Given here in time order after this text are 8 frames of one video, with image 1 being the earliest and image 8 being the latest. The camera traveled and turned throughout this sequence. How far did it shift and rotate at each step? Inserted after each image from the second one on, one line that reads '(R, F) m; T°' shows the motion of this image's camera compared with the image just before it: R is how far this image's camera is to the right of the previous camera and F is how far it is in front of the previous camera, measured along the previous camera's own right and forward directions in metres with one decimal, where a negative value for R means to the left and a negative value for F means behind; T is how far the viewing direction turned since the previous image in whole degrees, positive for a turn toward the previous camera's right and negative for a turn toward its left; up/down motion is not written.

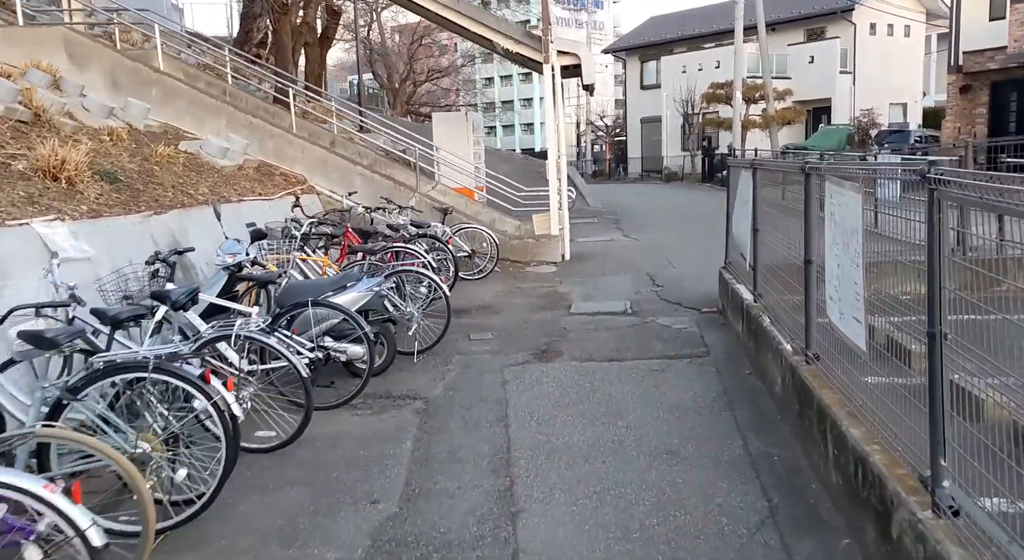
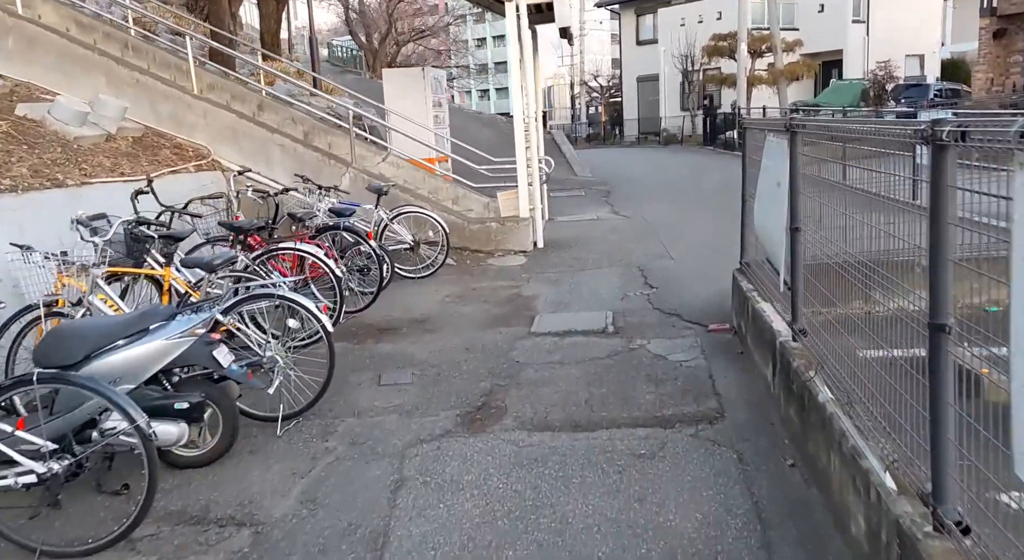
(+0.4, +2.1) m; 0°
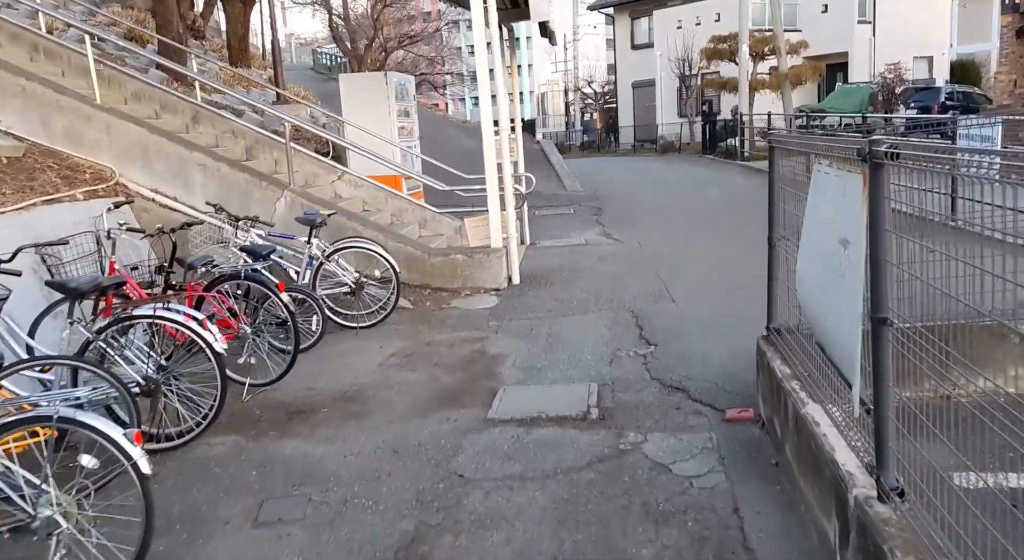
(+0.3, +1.5) m; 0°
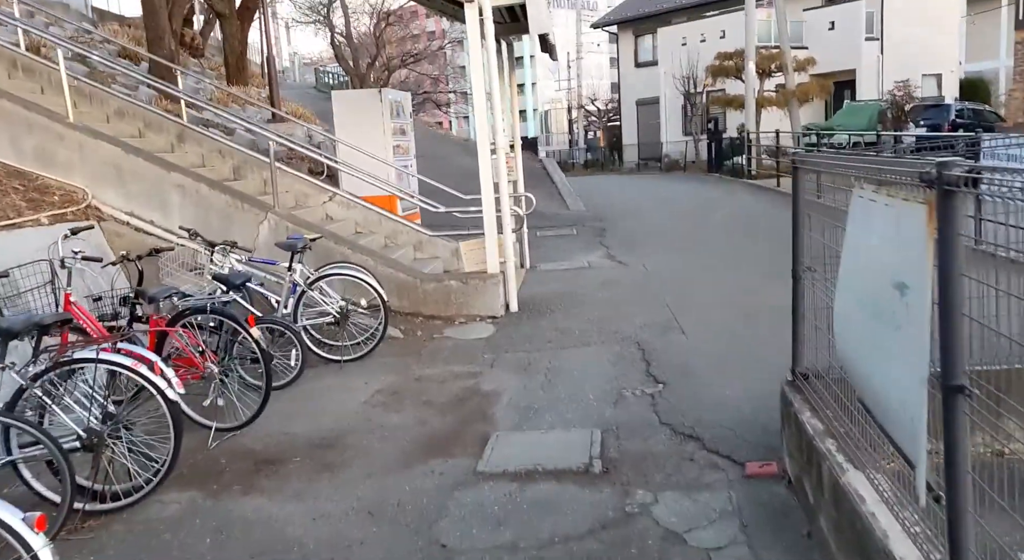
(+0.1, +0.5) m; 0°
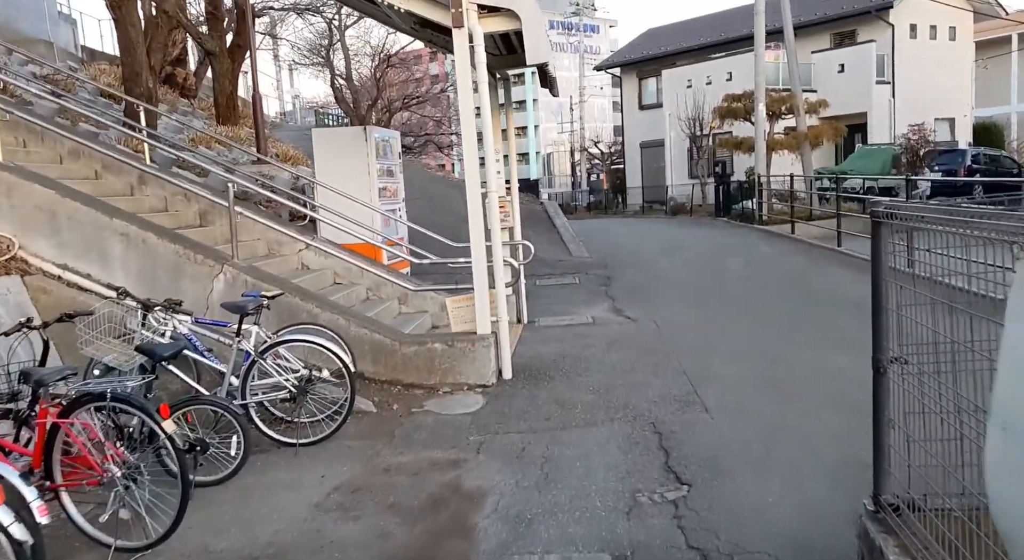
(+0.1, +0.9) m; 0°
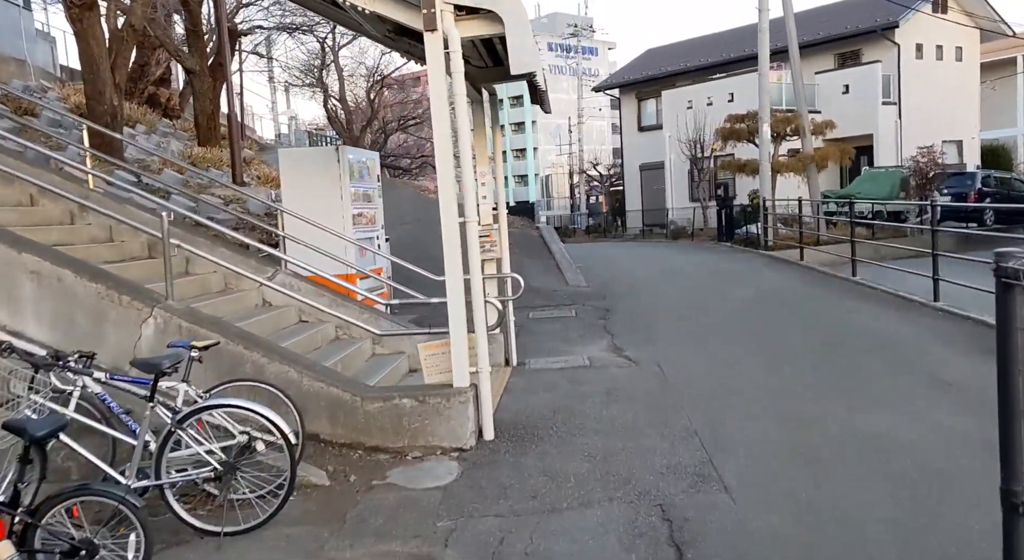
(+0.1, +0.9) m; 0°
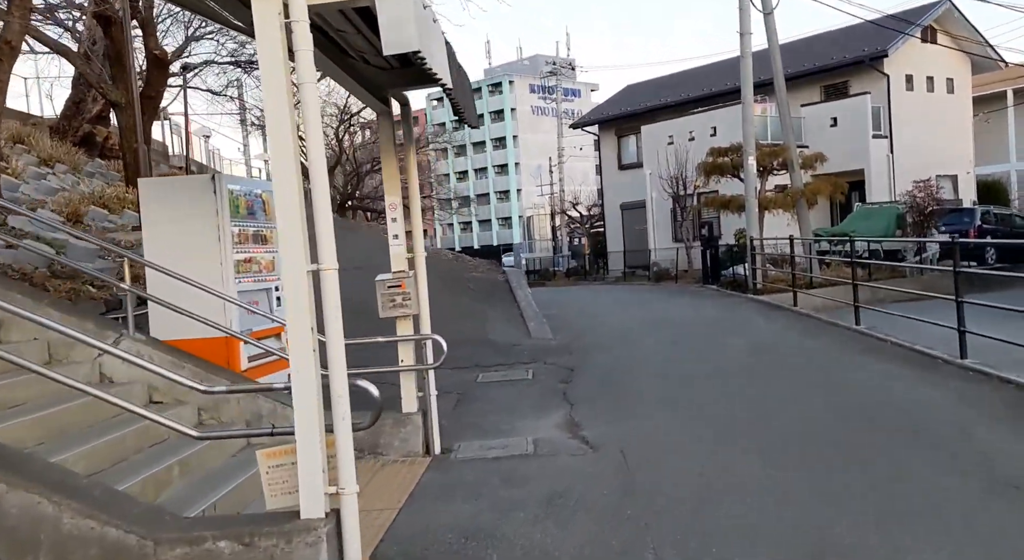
(+0.5, +1.7) m; +1°
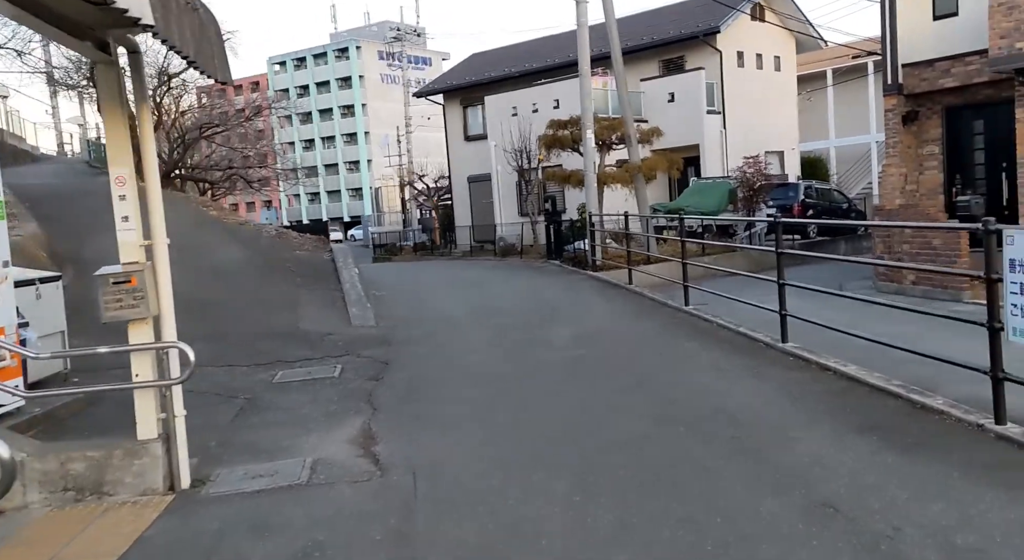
(+0.6, +0.9) m; +10°
